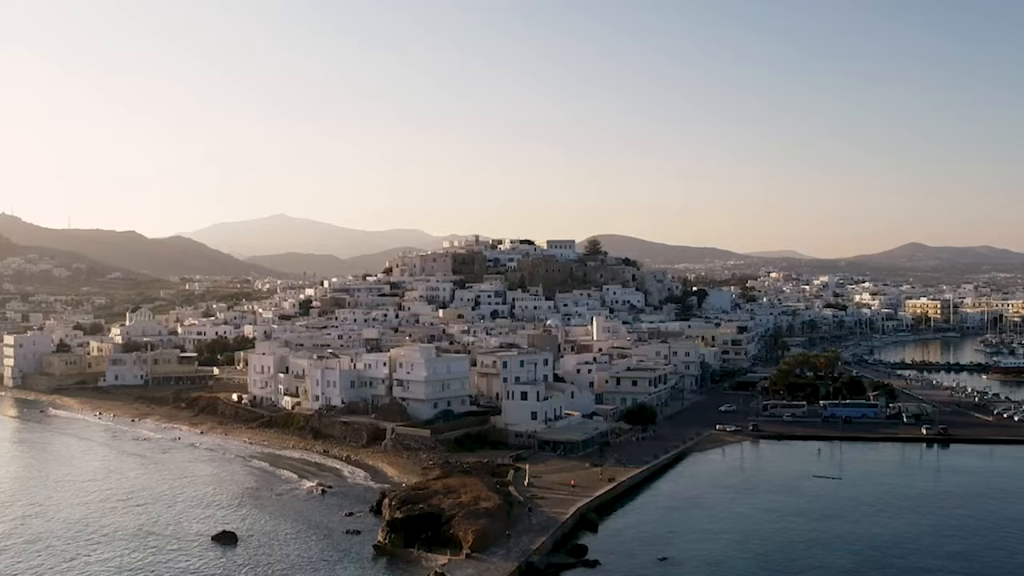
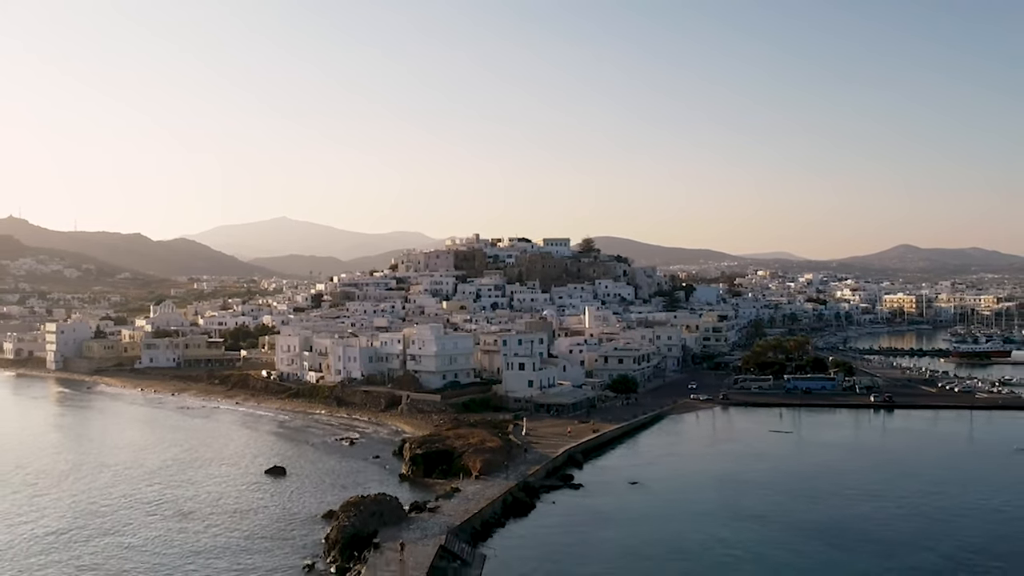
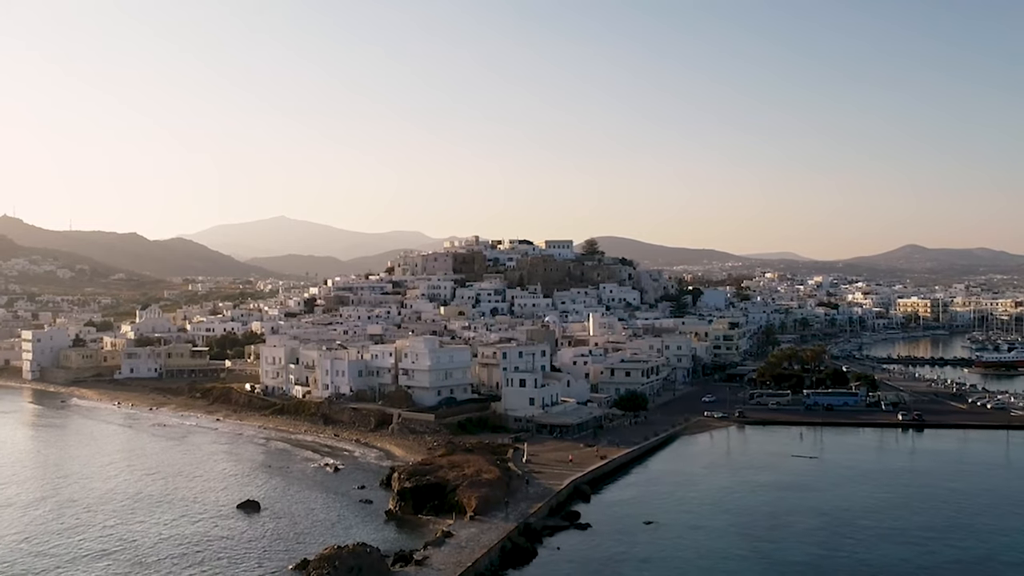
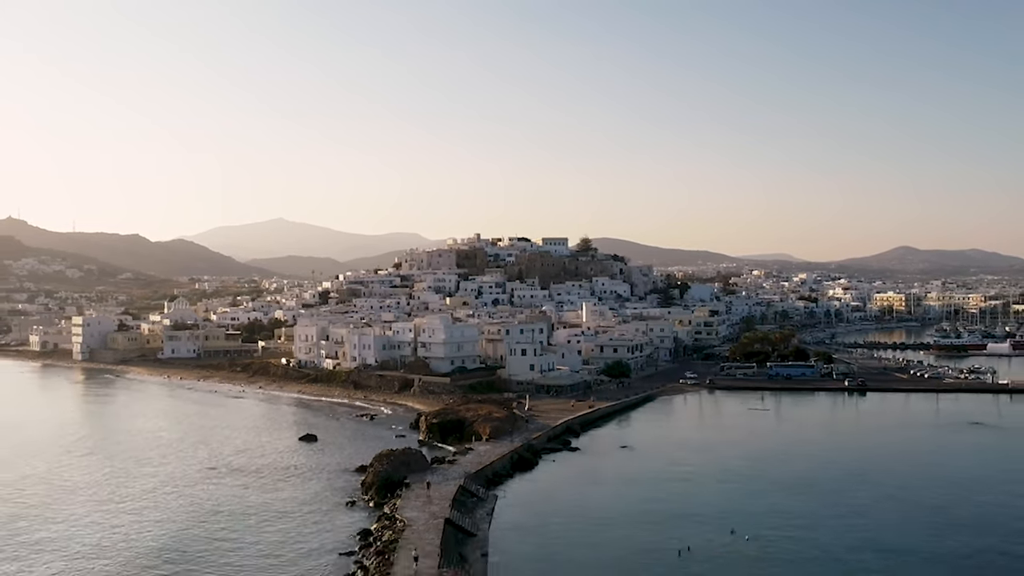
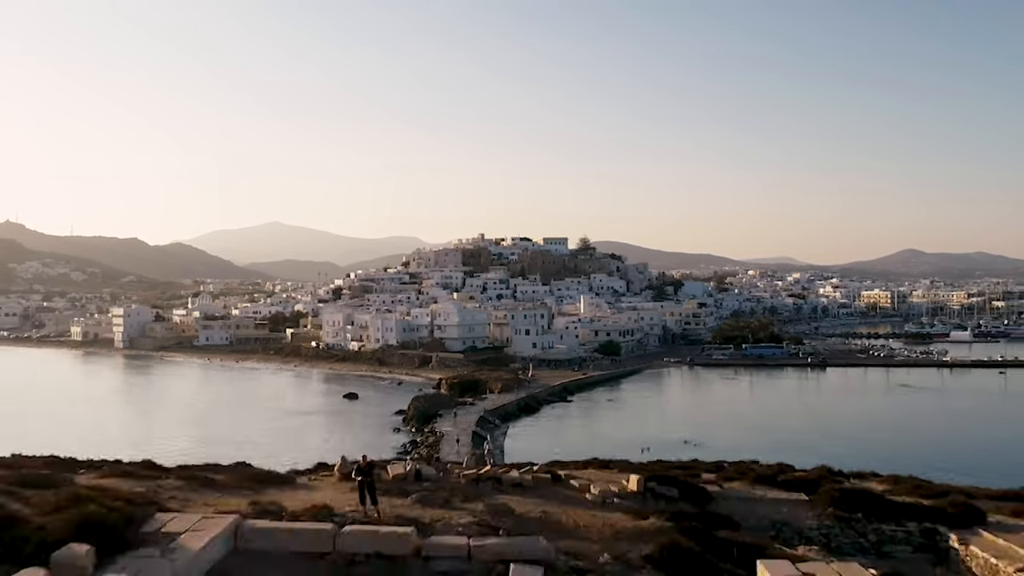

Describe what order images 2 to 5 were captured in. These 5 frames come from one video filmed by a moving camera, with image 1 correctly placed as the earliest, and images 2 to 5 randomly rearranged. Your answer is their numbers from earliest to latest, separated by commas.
3, 2, 4, 5
